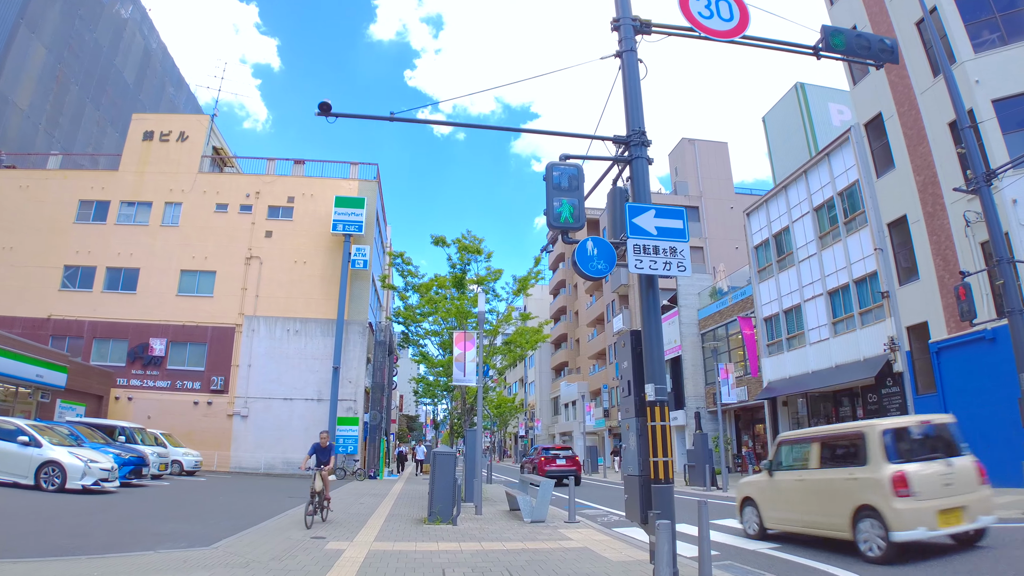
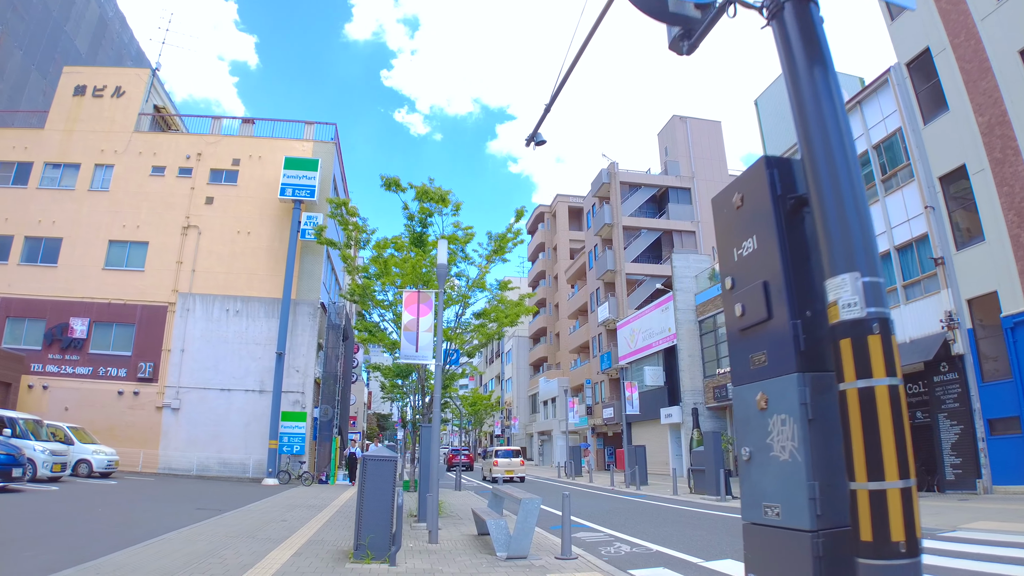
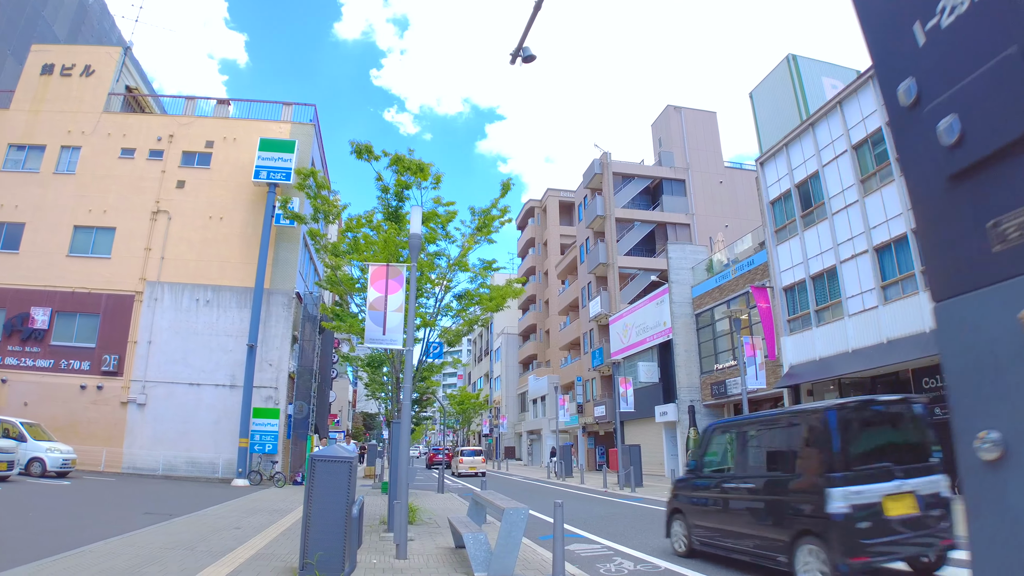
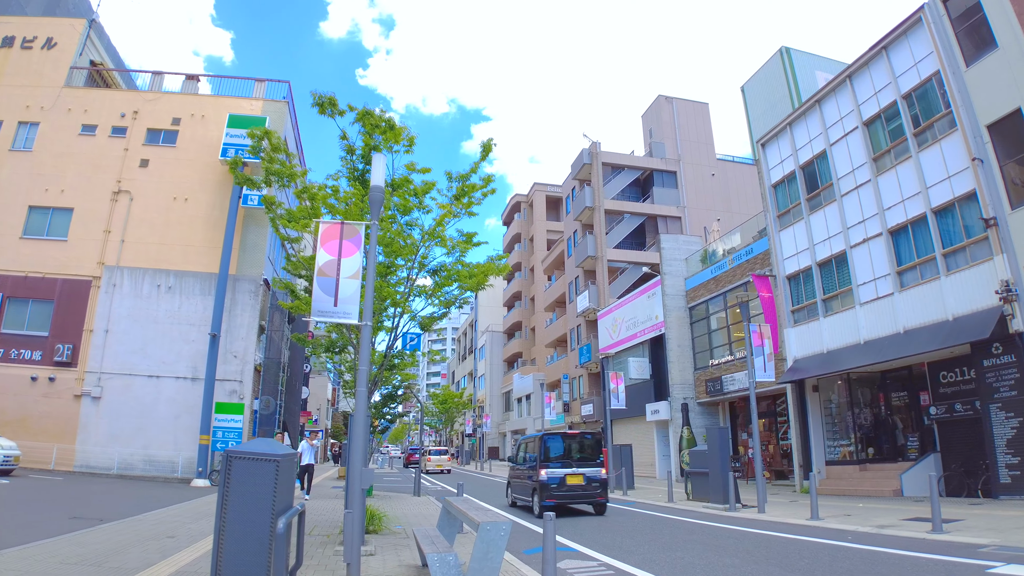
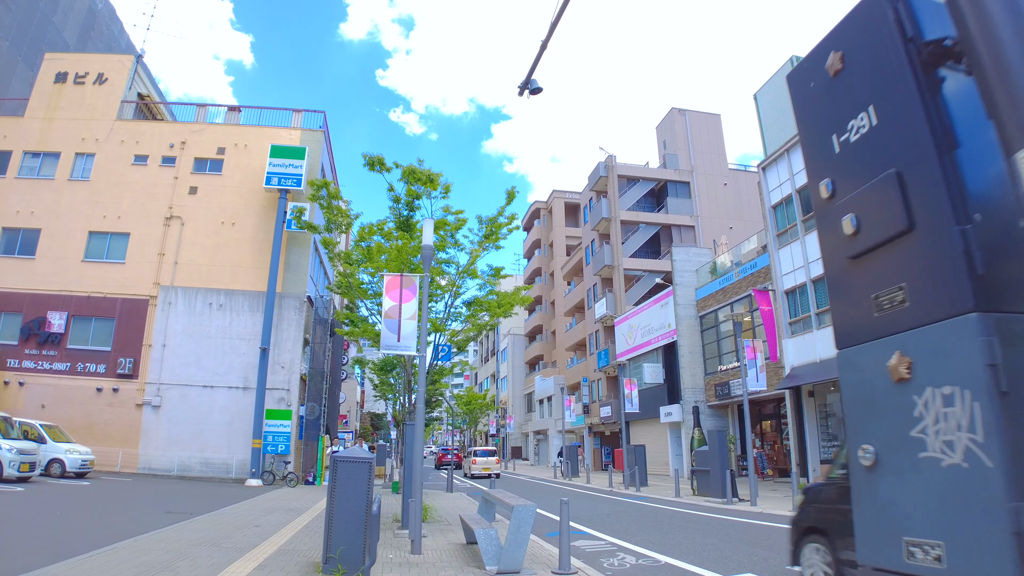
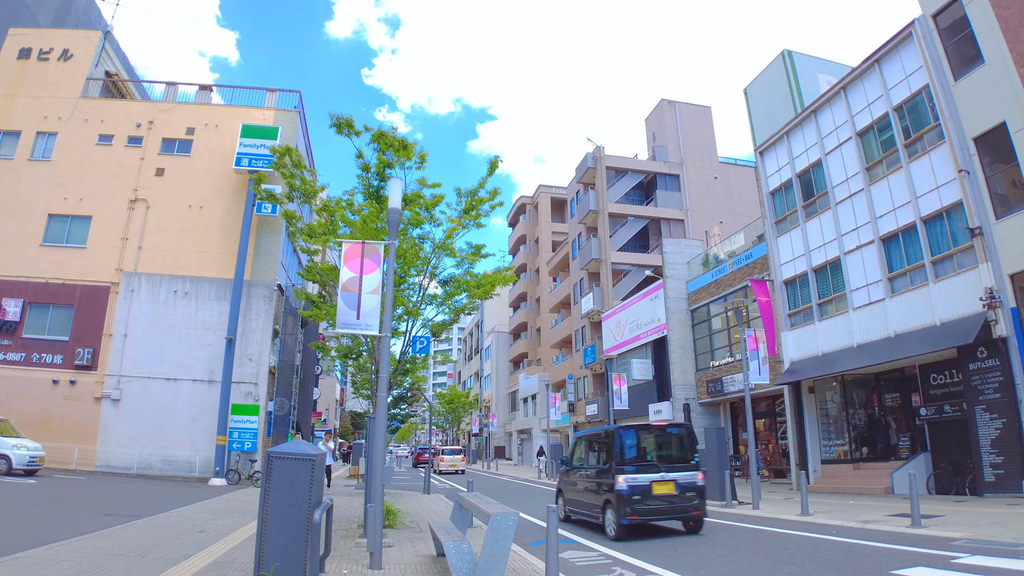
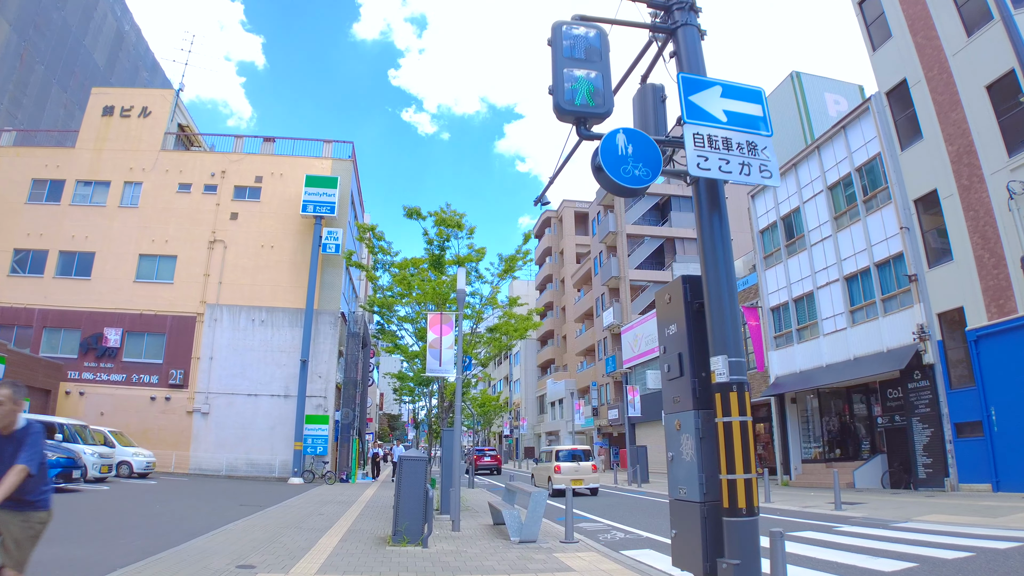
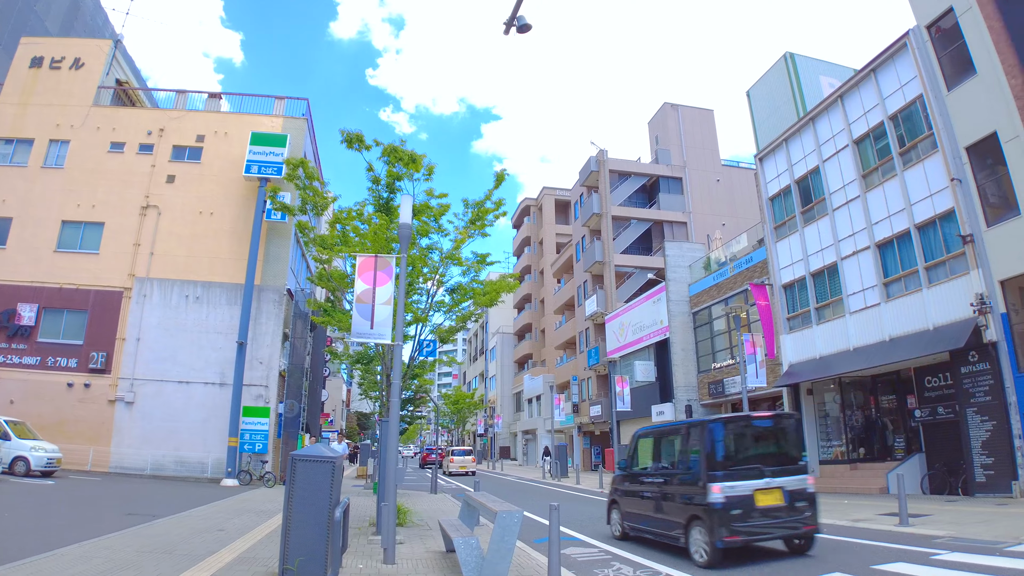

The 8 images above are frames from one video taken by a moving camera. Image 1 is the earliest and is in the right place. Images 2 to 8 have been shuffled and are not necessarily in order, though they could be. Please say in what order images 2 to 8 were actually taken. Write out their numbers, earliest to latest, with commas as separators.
7, 2, 5, 3, 8, 6, 4
